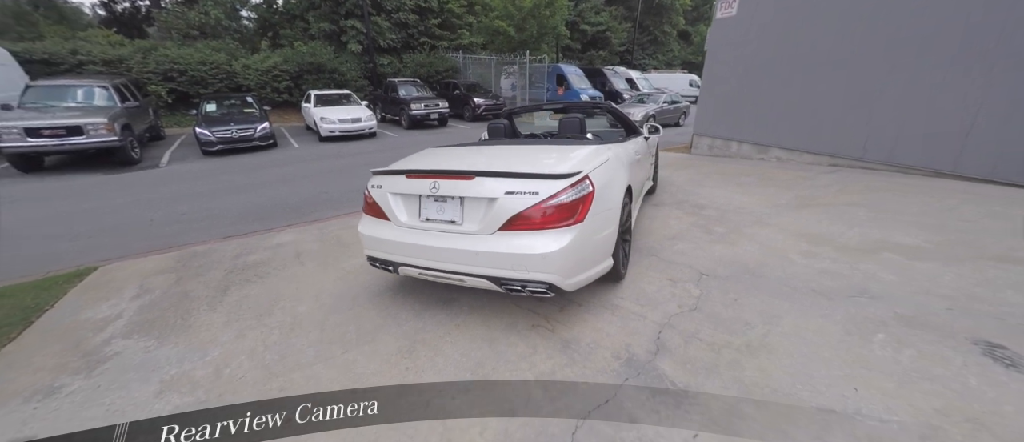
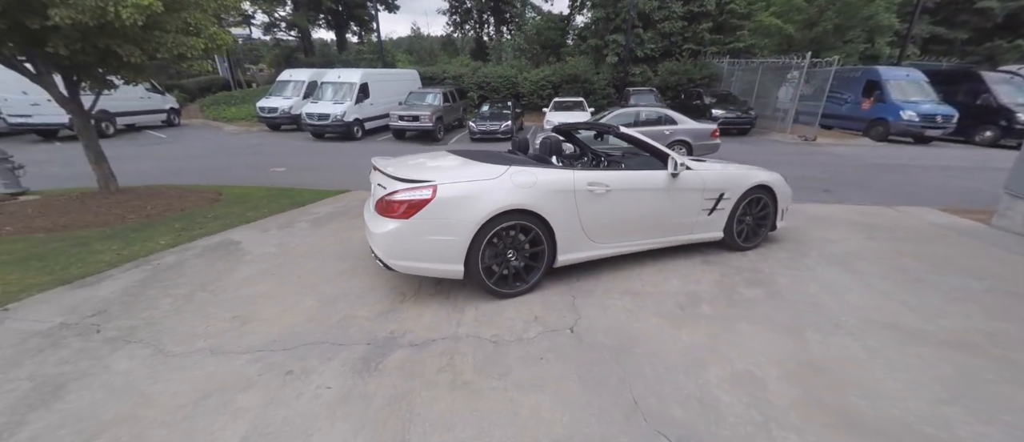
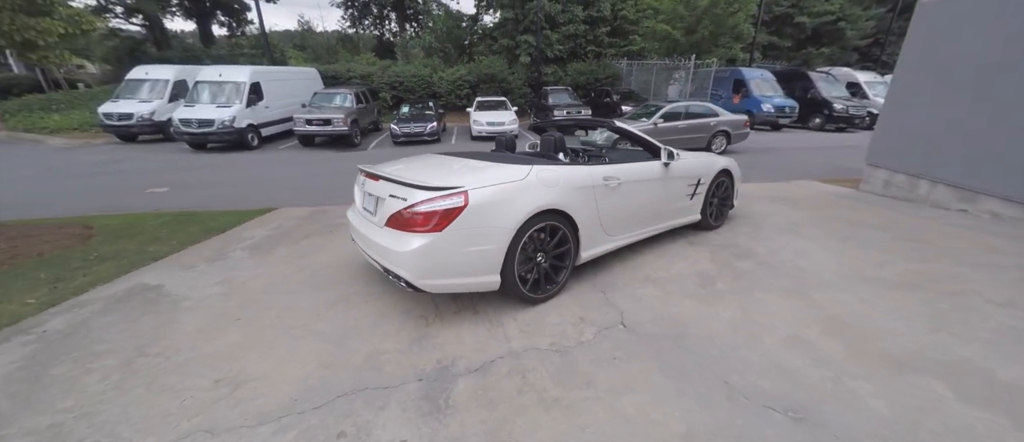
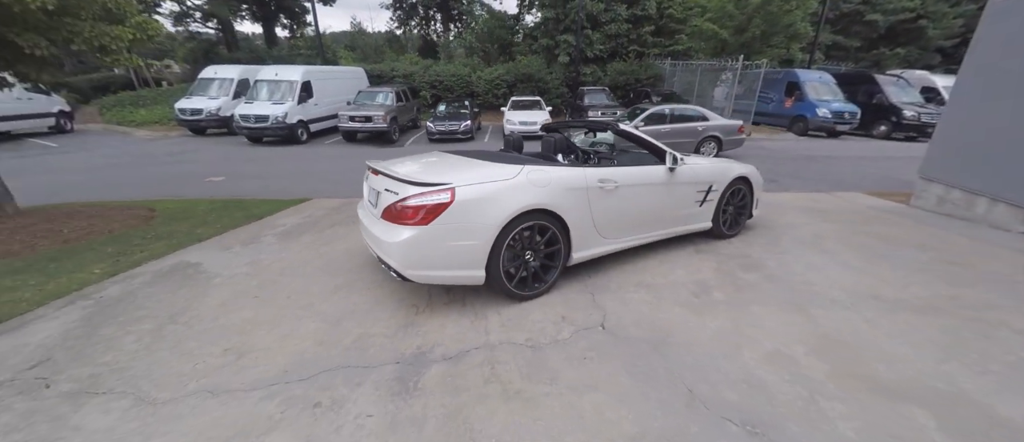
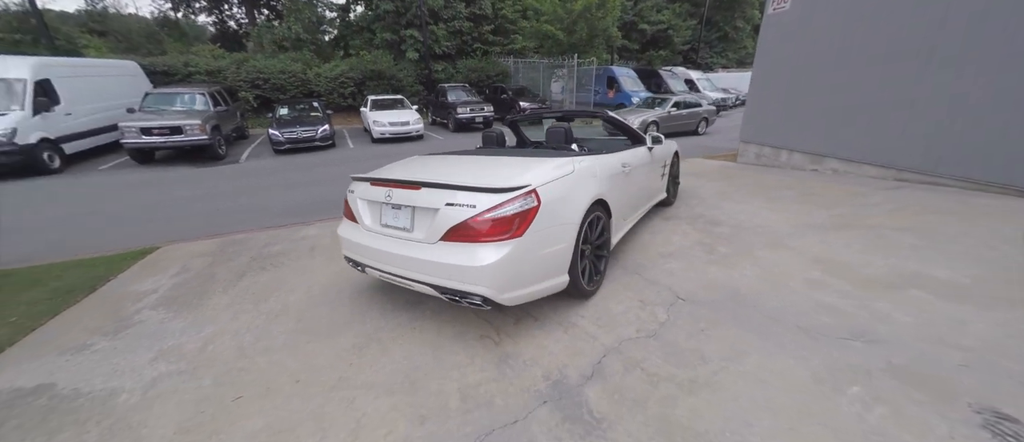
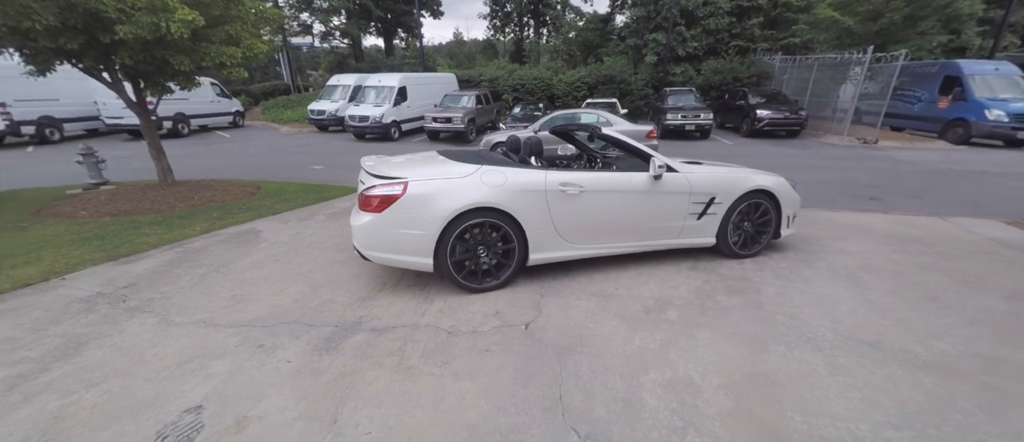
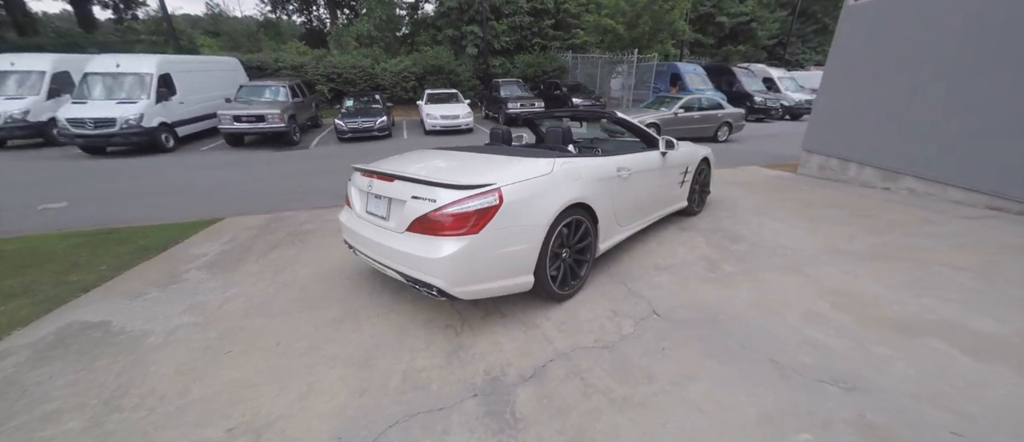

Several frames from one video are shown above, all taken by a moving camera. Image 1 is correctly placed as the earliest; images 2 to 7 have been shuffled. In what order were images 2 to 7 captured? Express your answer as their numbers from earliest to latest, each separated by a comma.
5, 7, 3, 4, 2, 6
